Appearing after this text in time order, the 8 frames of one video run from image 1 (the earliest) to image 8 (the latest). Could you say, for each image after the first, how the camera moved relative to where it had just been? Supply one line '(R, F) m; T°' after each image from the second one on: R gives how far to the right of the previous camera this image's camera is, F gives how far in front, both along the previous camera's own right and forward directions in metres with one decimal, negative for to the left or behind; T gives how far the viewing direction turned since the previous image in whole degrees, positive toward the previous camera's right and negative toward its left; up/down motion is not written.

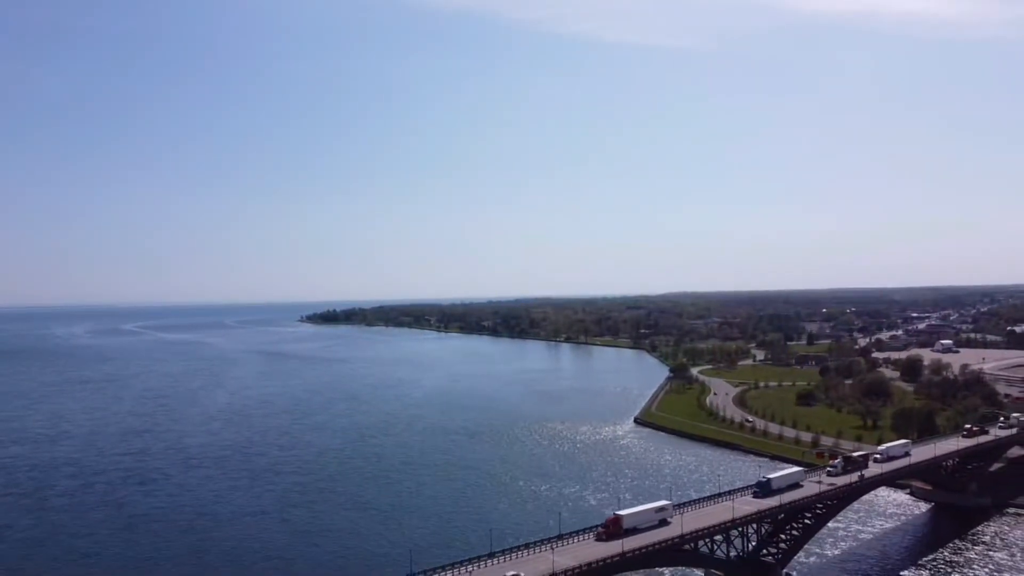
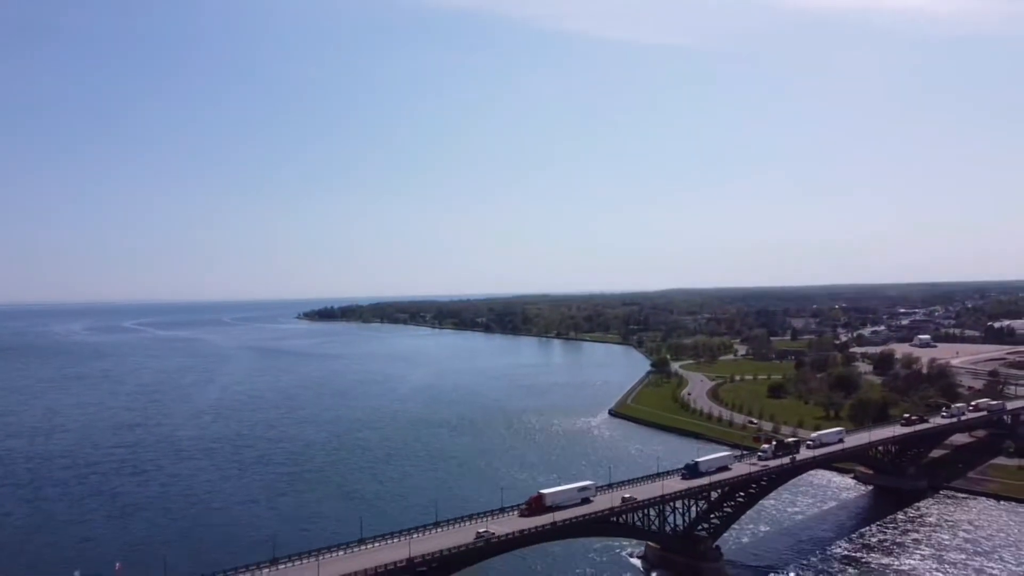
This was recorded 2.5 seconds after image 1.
(+1.0, -1.4) m; 0°
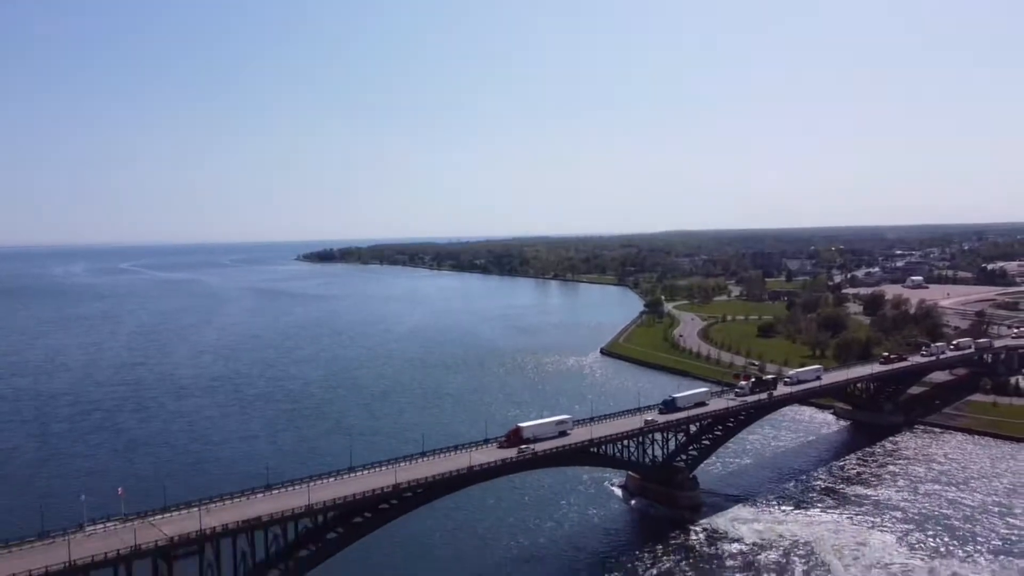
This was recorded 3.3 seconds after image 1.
(+0.3, -0.4) m; 0°
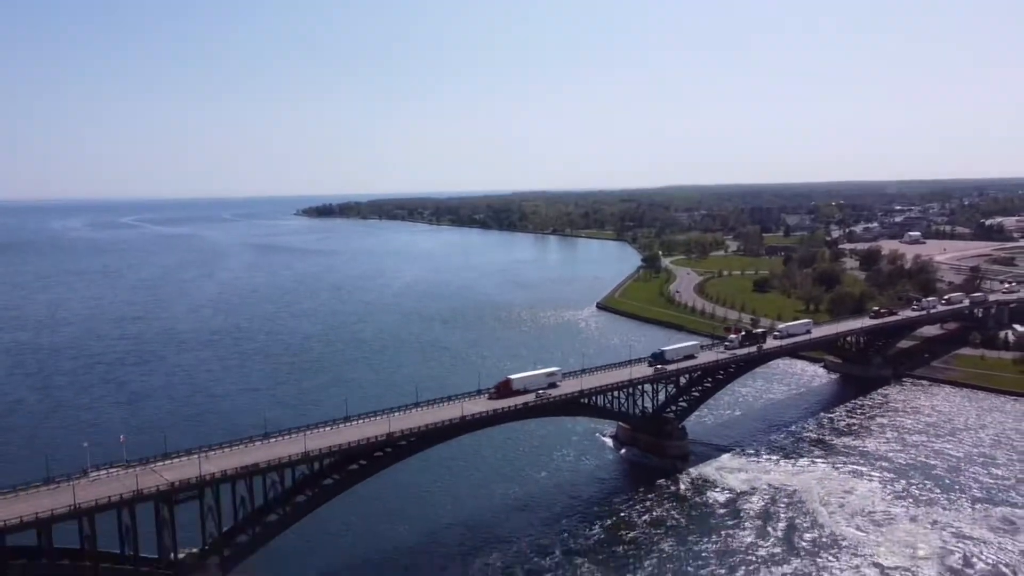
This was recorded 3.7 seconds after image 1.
(+0.1, -0.2) m; 0°
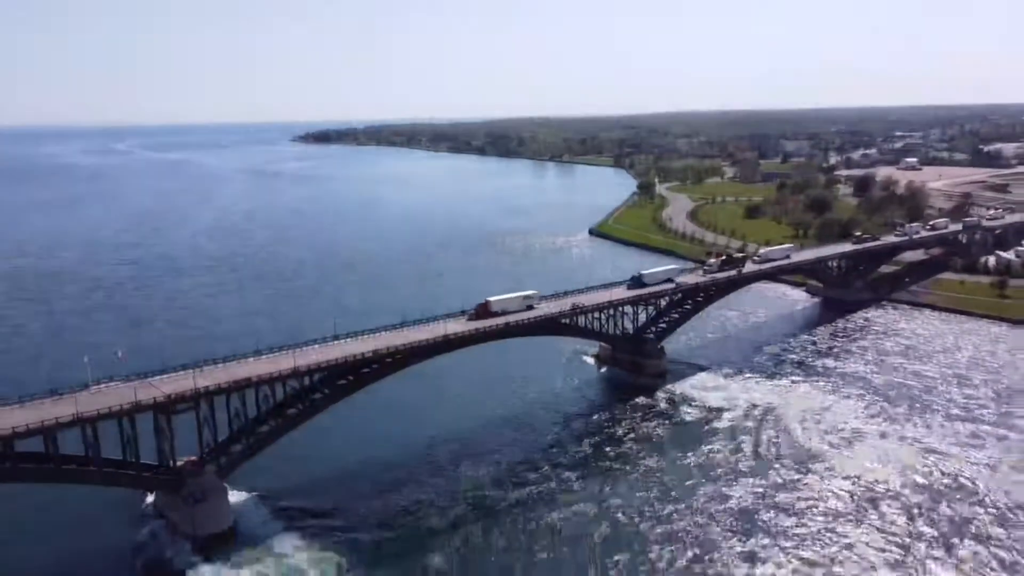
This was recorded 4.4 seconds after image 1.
(+0.3, -0.5) m; 0°
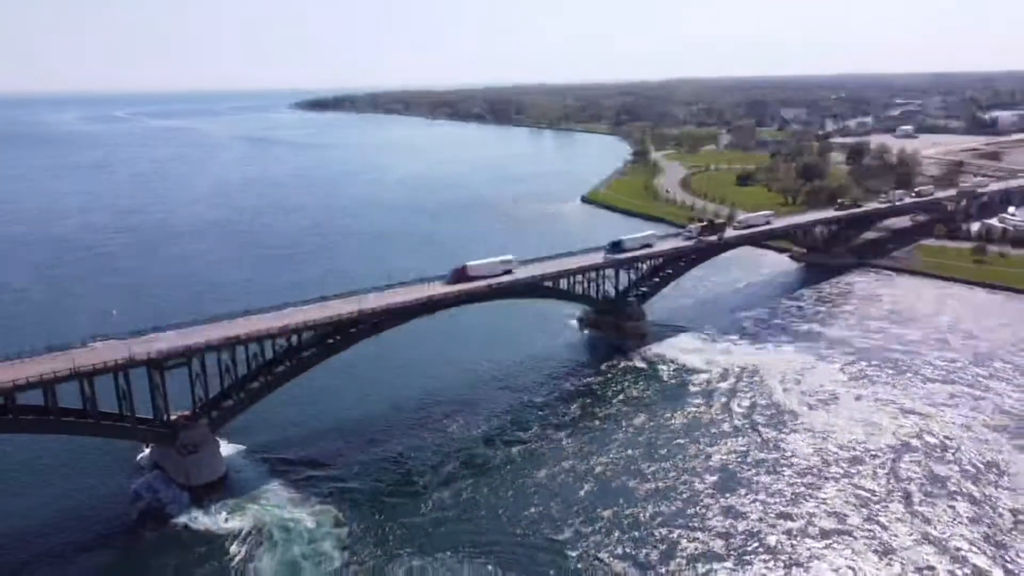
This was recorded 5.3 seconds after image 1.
(+0.4, -0.5) m; 0°
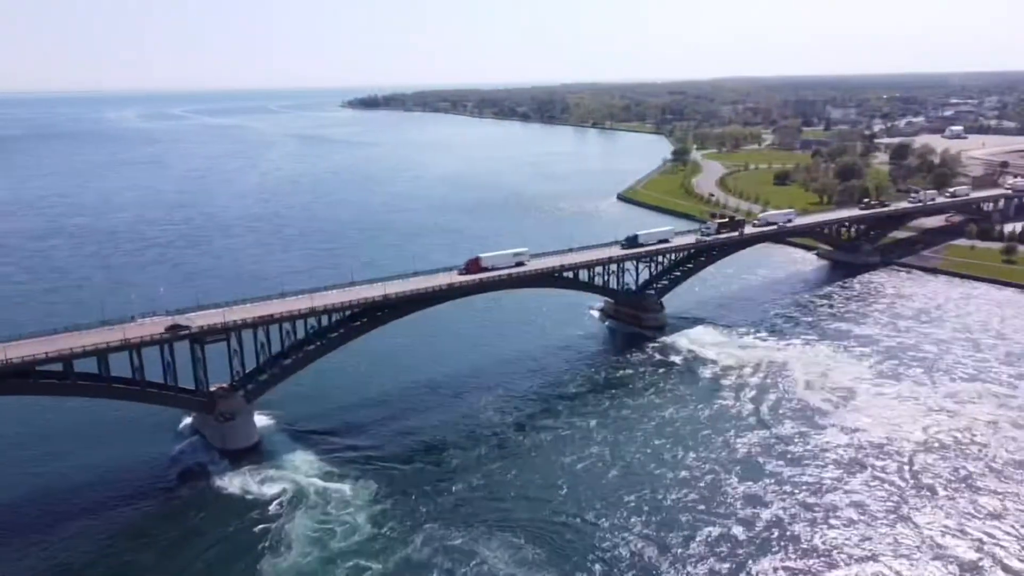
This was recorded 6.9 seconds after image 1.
(+0.6, -0.9) m; -3°
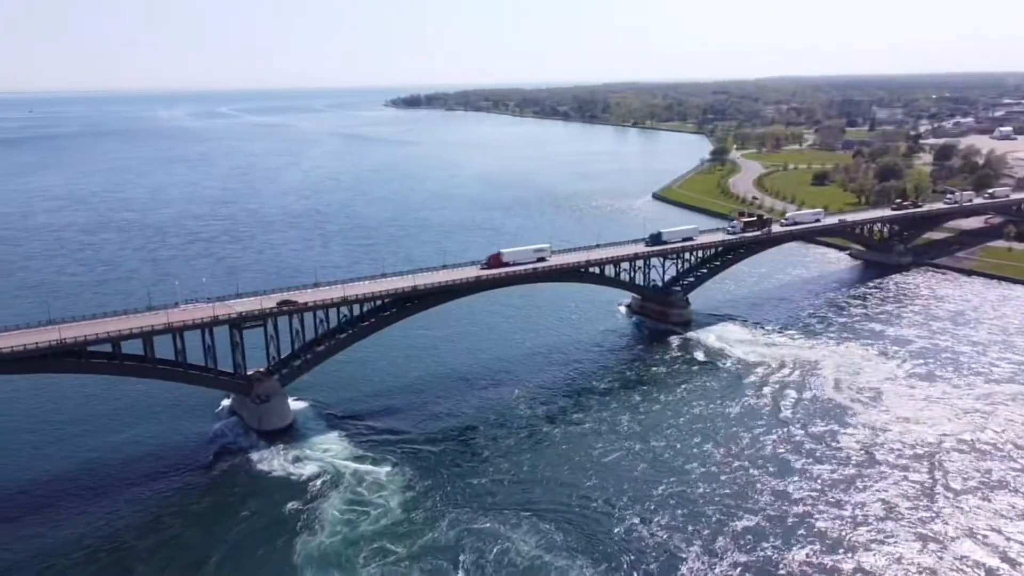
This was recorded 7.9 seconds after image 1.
(+0.3, -0.5) m; -3°
